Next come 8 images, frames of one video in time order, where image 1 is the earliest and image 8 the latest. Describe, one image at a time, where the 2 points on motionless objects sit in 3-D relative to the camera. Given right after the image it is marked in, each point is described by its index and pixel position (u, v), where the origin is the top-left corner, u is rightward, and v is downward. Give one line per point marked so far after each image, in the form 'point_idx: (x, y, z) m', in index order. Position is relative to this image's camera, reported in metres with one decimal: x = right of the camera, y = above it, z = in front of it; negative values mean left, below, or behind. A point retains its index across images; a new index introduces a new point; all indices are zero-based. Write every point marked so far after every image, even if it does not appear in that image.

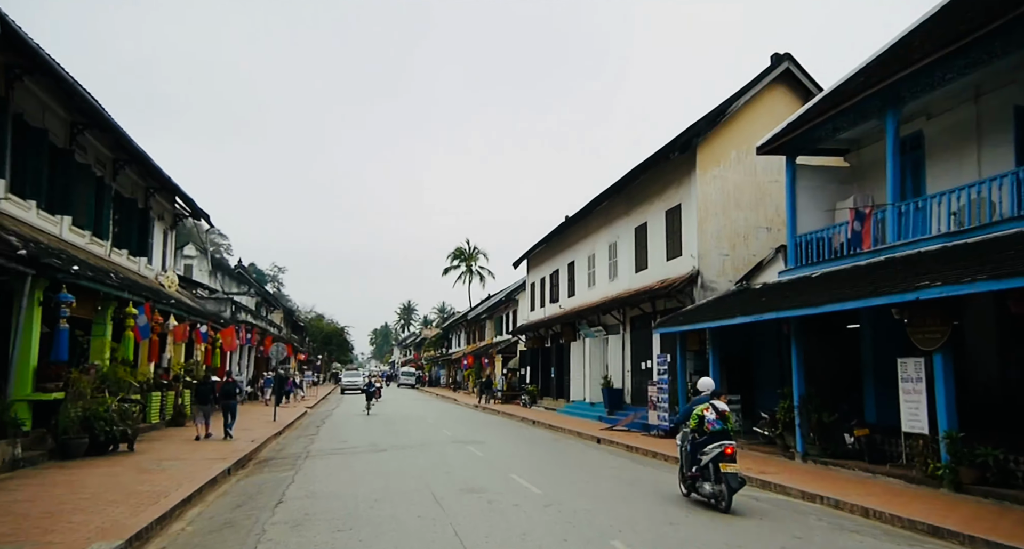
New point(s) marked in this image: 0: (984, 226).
0: (+8.9, +0.8, +12.6) m
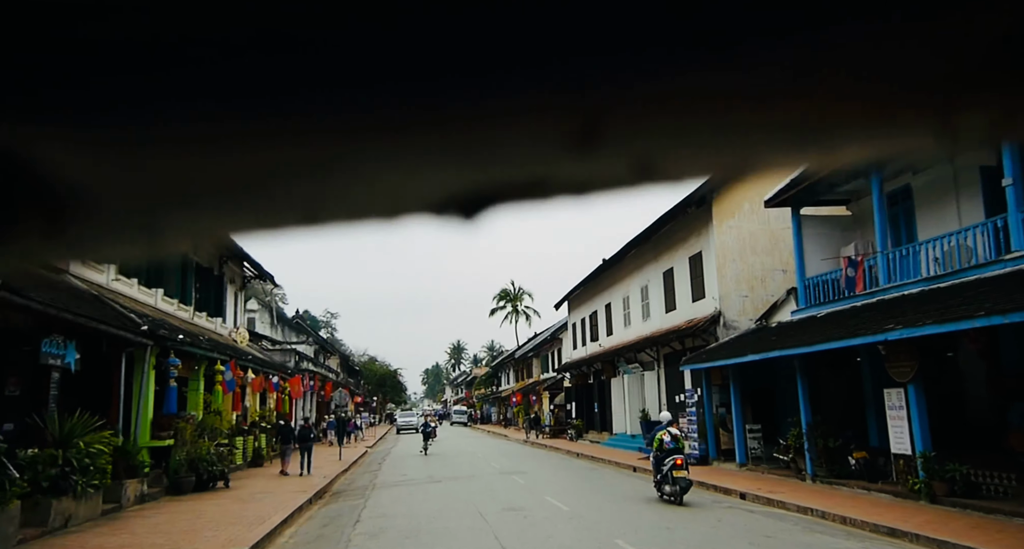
0: (+9.5, 0.0, +14.2) m
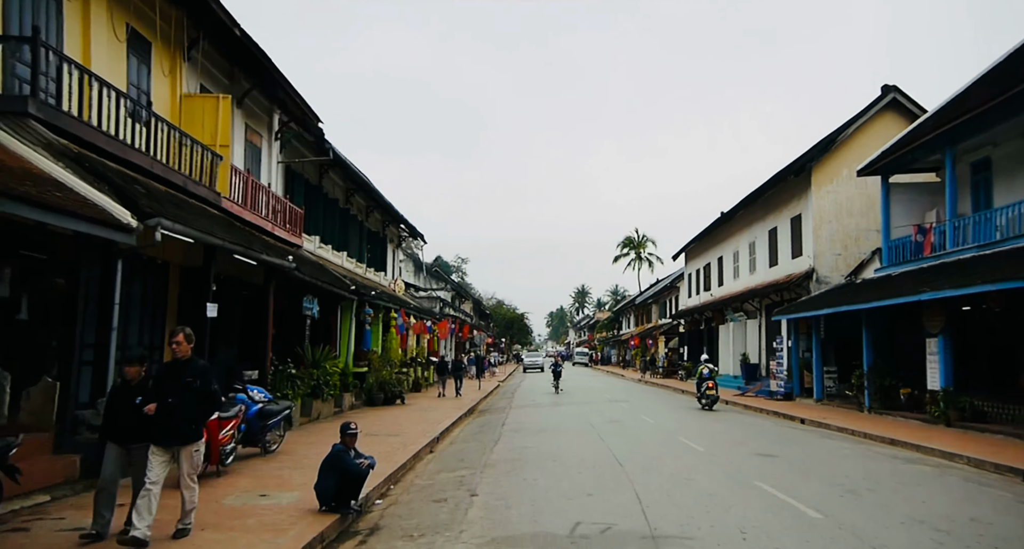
0: (+12.2, +0.8, +16.5) m
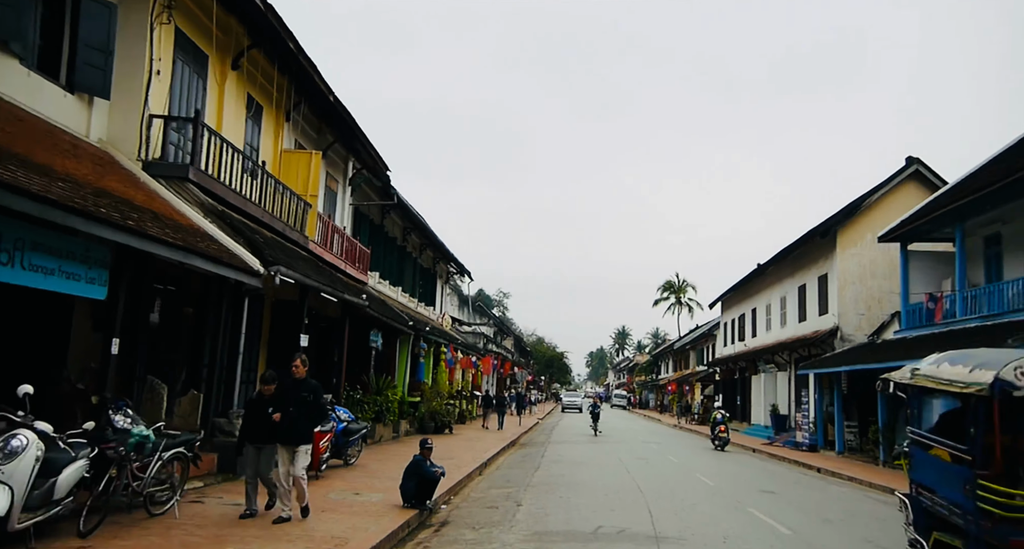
0: (+13.5, -1.0, +17.9) m
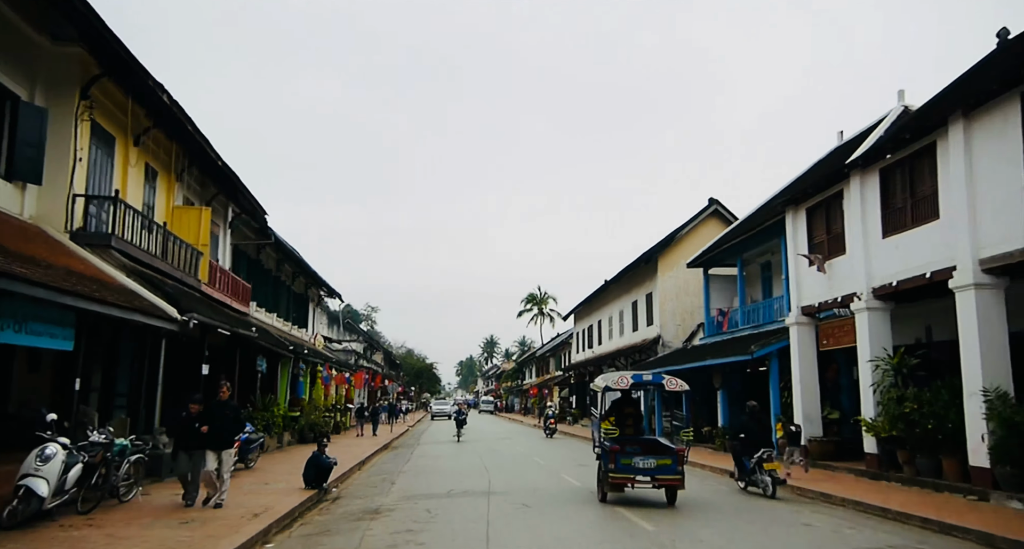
0: (+9.1, -1.8, +23.8) m
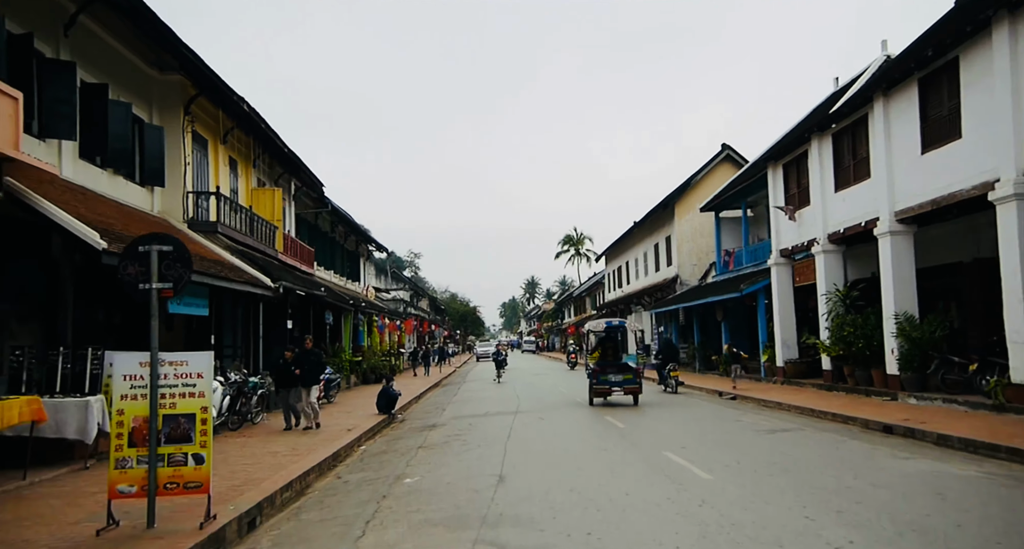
0: (+10.2, +0.5, +26.8) m
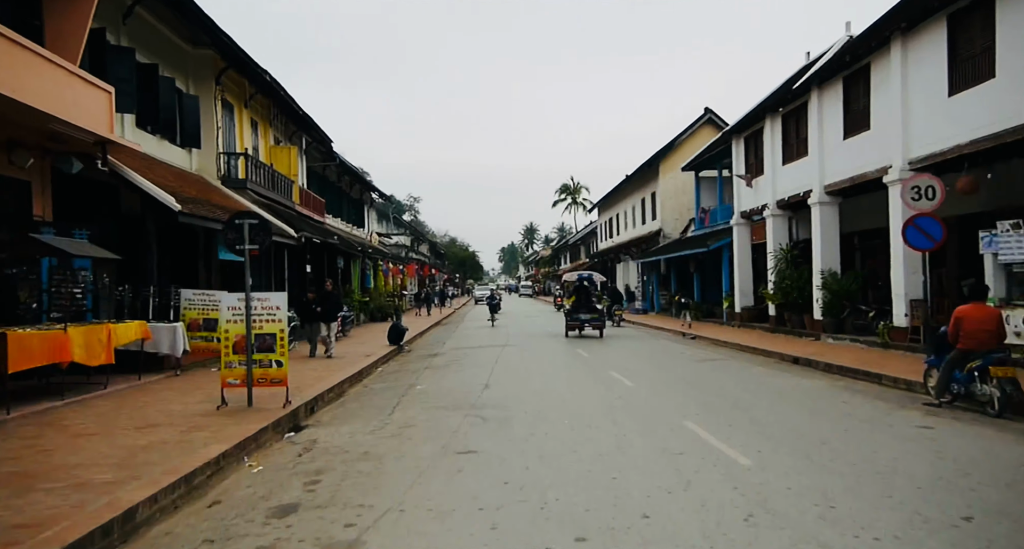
0: (+9.9, +2.5, +29.4) m
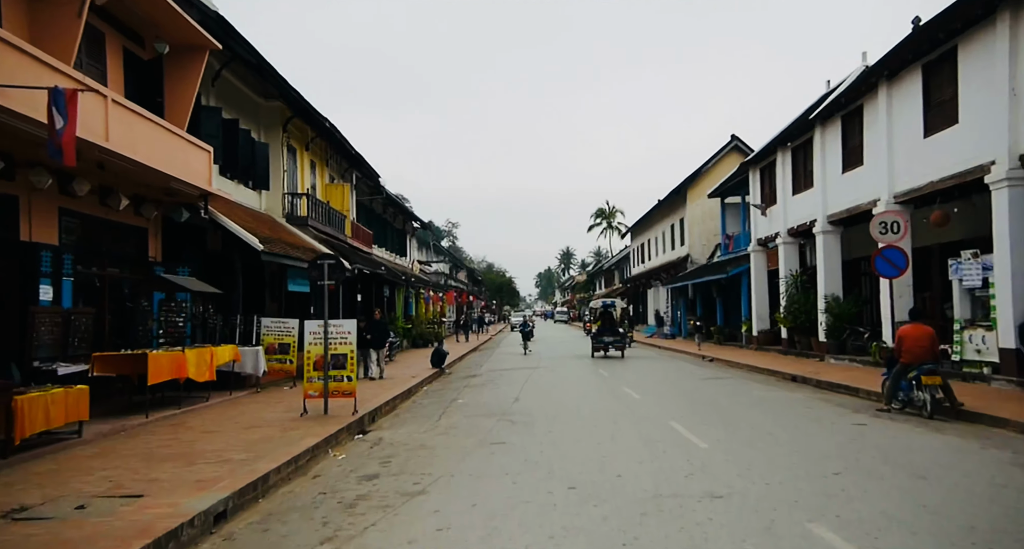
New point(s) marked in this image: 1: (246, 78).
0: (+11.4, +1.4, +30.9) m
1: (-7.8, +5.6, +19.1) m
